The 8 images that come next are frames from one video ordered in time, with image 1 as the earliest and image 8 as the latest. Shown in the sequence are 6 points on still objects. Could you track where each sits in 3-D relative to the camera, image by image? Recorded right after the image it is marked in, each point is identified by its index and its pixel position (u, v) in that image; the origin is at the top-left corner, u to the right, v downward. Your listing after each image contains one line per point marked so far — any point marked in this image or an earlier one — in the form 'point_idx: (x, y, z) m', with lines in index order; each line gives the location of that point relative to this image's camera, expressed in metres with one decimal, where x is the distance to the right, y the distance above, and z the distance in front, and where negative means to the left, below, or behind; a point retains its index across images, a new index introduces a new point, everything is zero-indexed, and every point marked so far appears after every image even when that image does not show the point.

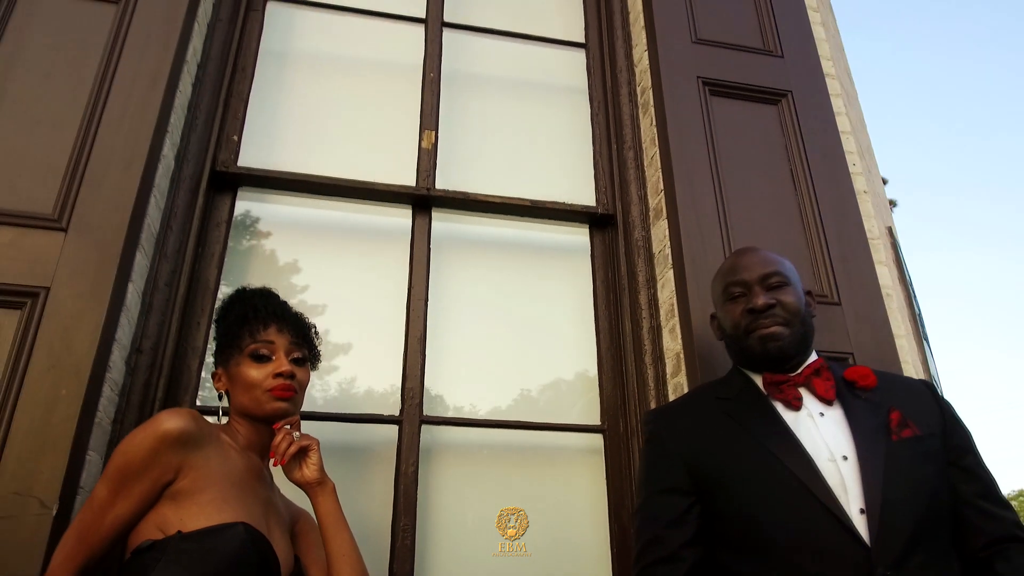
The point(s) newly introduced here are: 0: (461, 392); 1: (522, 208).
0: (-0.1, -0.3, +2.0) m
1: (0.0, +0.2, +2.3) m
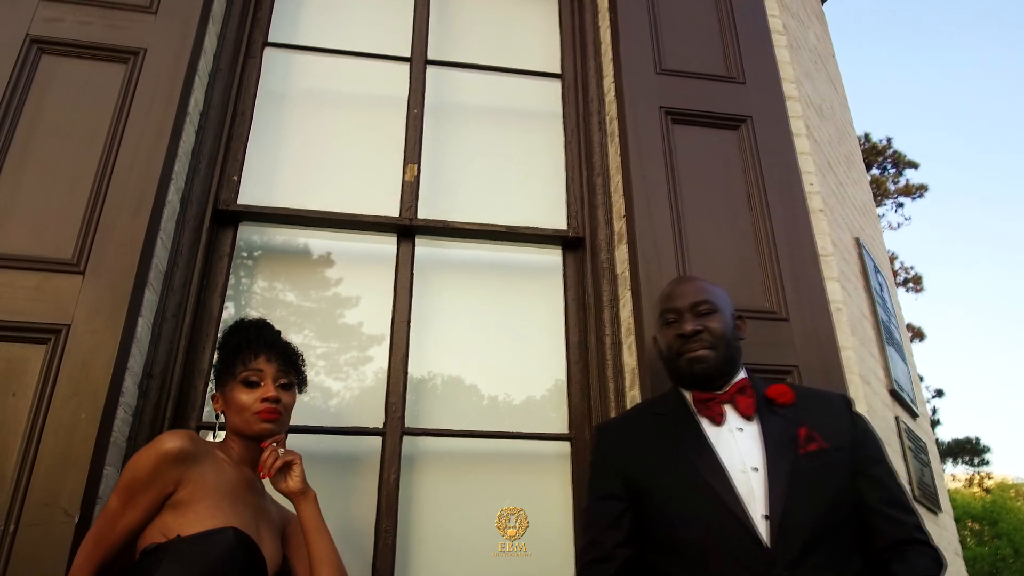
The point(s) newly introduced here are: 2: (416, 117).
0: (-0.2, -0.3, +2.2) m
1: (0.0, +0.2, +2.5) m
2: (-0.3, +0.6, +2.6) m
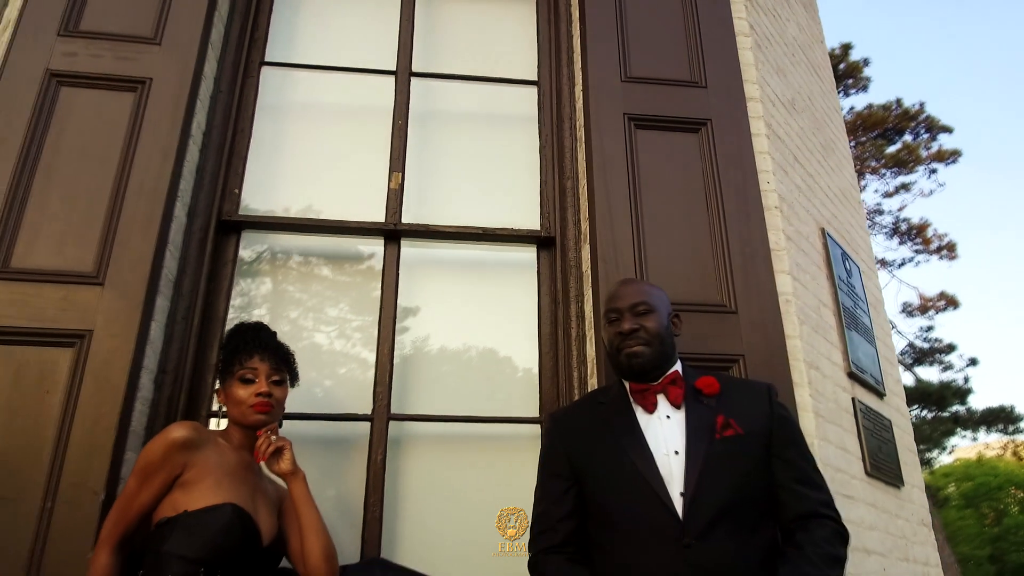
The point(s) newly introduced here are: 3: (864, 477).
0: (-0.3, -0.3, +2.5) m
1: (-0.1, +0.2, +2.7) m
2: (-0.4, +0.6, +2.9) m
3: (+1.2, -0.7, +2.6) m
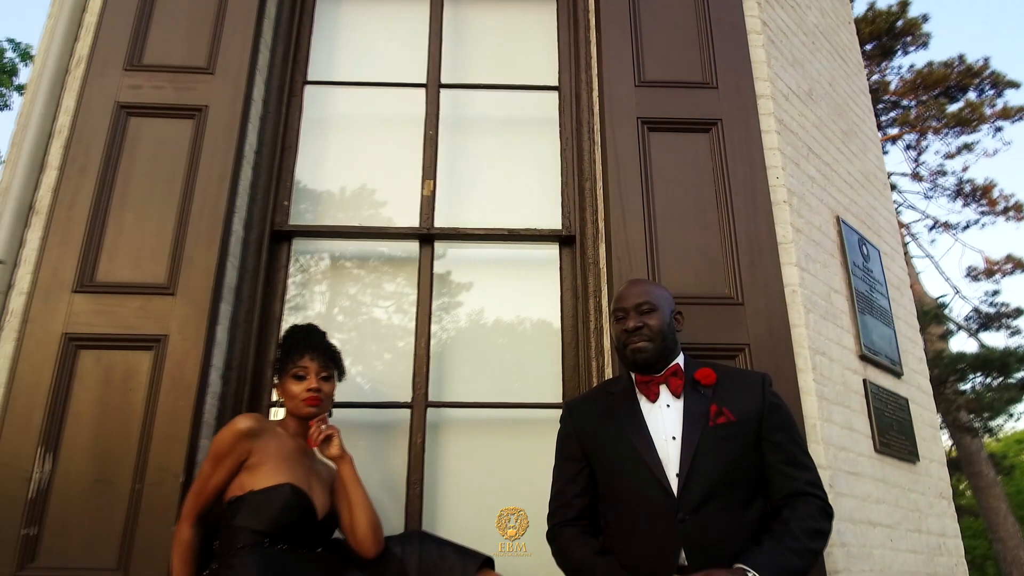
0: (-0.2, -0.3, +2.7) m
1: (0.0, +0.2, +2.9) m
2: (-0.3, +0.6, +3.1) m
3: (+1.3, -0.6, +2.7) m
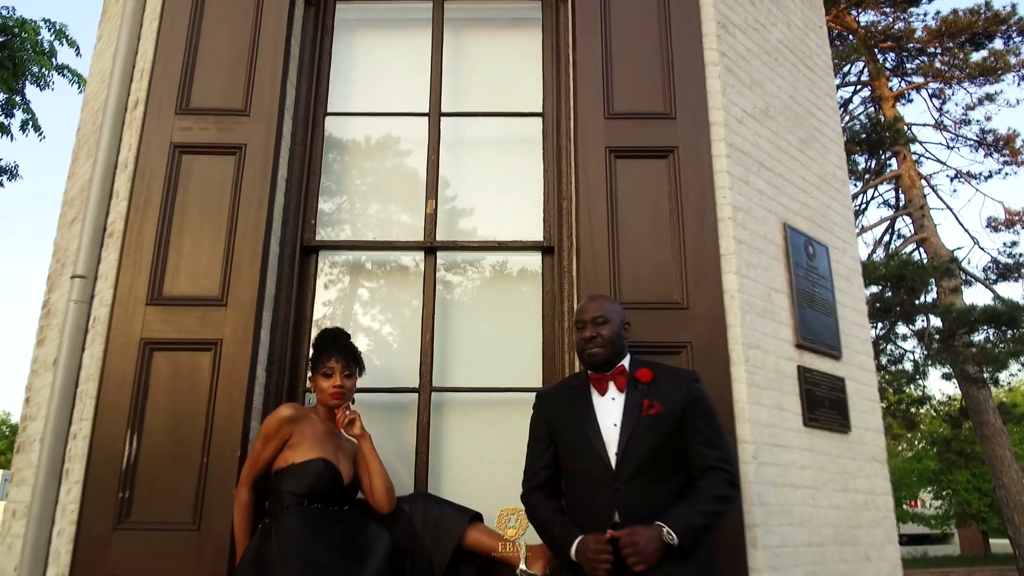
0: (-0.3, -0.4, +3.3) m
1: (-0.1, +0.2, +3.5) m
2: (-0.4, +0.6, +3.6) m
3: (+1.3, -0.6, +3.3) m
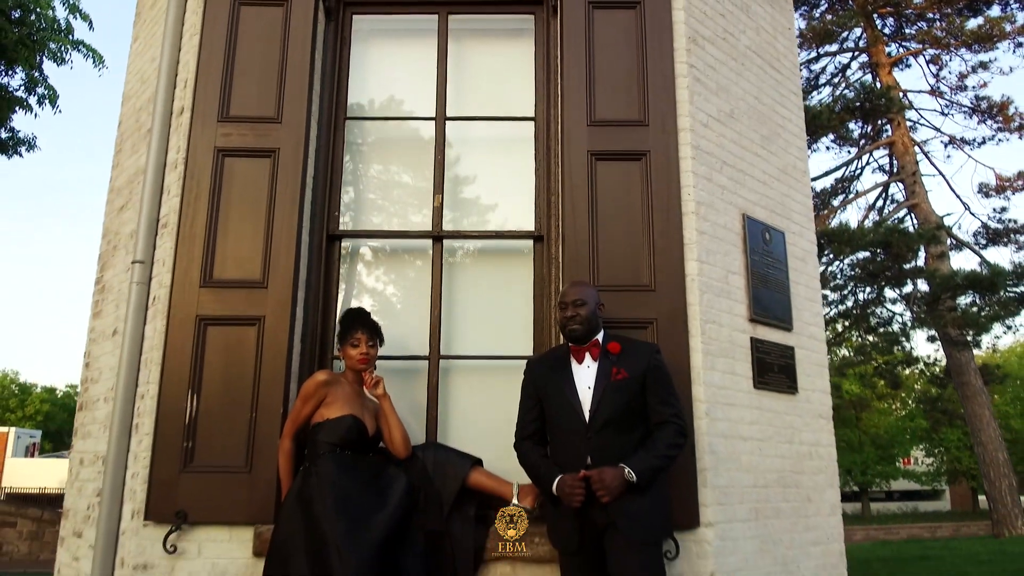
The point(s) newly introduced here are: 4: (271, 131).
0: (-0.3, -0.3, +3.9) m
1: (-0.1, +0.3, +4.0) m
2: (-0.4, +0.7, +4.2) m
3: (+1.3, -0.5, +3.9) m
4: (-1.3, +0.8, +3.9) m
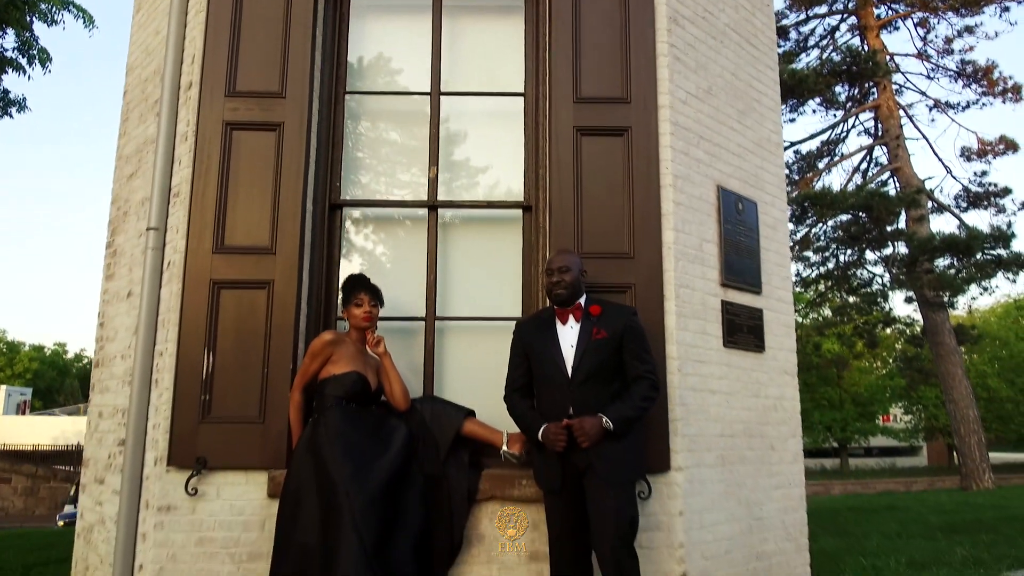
0: (-0.3, -0.1, +4.2) m
1: (-0.2, +0.5, +4.3) m
2: (-0.5, +0.9, +4.4) m
3: (+1.2, -0.3, +4.3) m
4: (-1.3, +1.0, +4.2) m
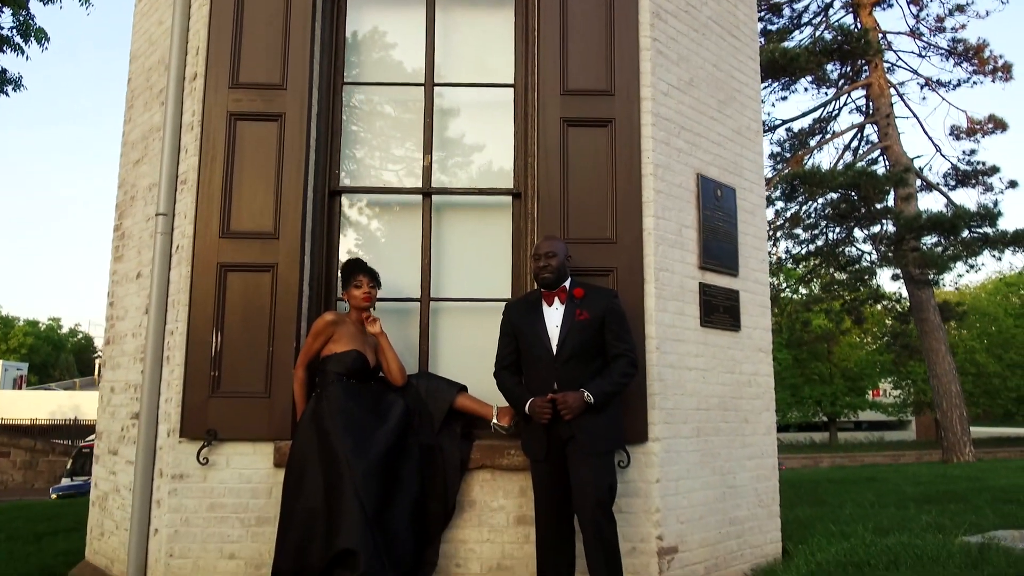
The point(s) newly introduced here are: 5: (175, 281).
0: (-0.4, 0.0, +4.5) m
1: (-0.2, +0.6, +4.6) m
2: (-0.5, +1.0, +4.7) m
3: (+1.1, -0.2, +4.5) m
4: (-1.4, +1.1, +4.4) m
5: (-2.0, 0.0, +4.3) m
